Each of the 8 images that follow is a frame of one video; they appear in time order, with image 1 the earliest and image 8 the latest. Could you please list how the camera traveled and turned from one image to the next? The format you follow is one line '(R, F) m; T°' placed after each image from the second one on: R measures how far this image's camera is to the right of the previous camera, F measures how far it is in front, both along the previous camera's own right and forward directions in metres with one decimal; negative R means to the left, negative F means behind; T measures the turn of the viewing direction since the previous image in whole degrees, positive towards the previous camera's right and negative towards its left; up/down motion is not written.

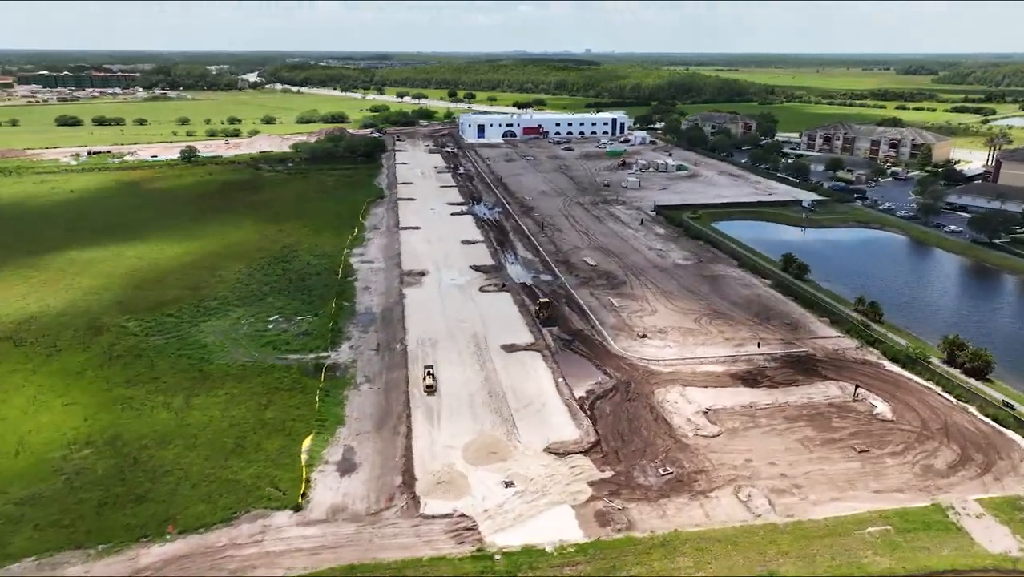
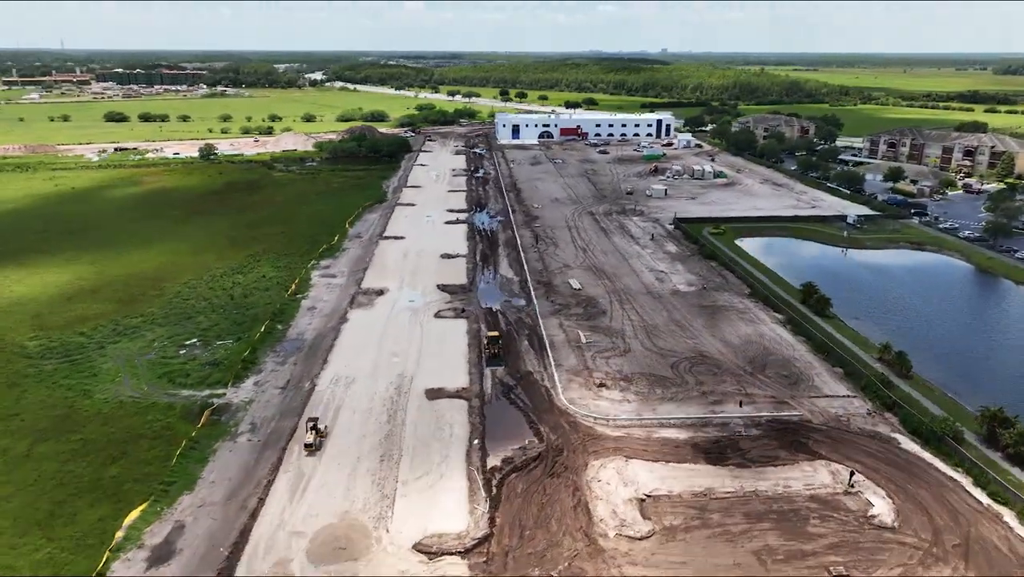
(+3.9, +4.0) m; -5°
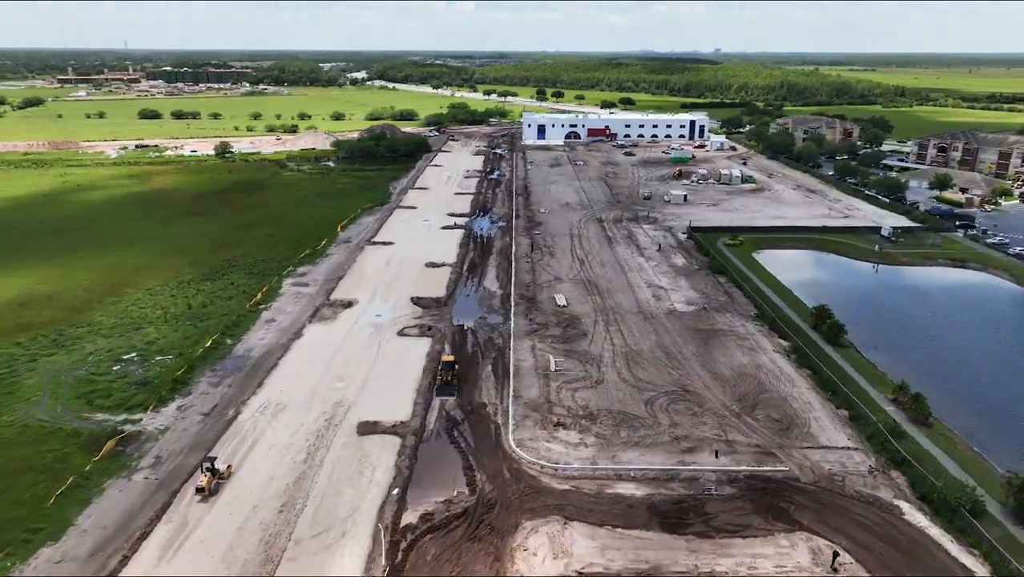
(+2.5, +2.5) m; -4°
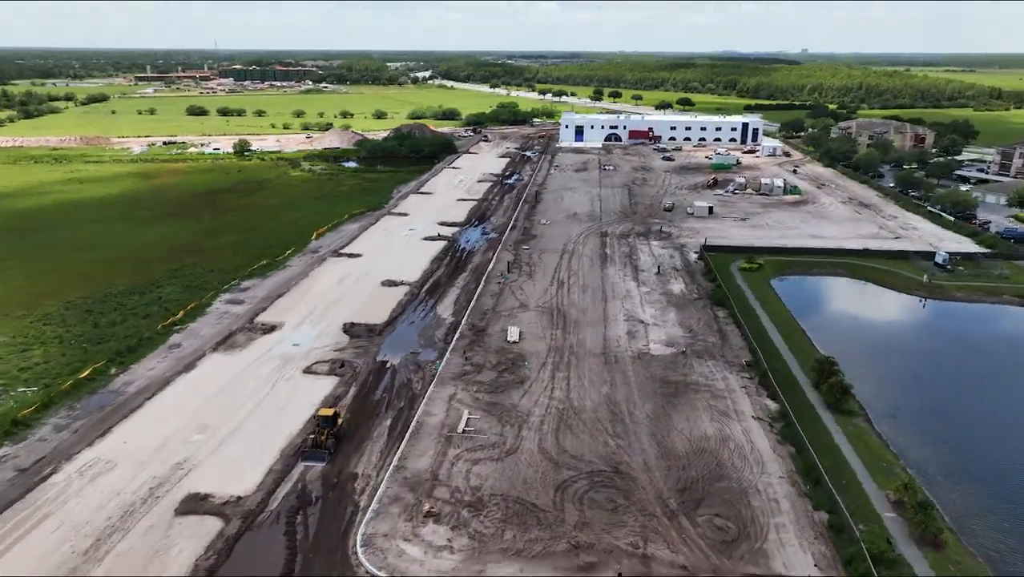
(+4.0, +4.2) m; -6°
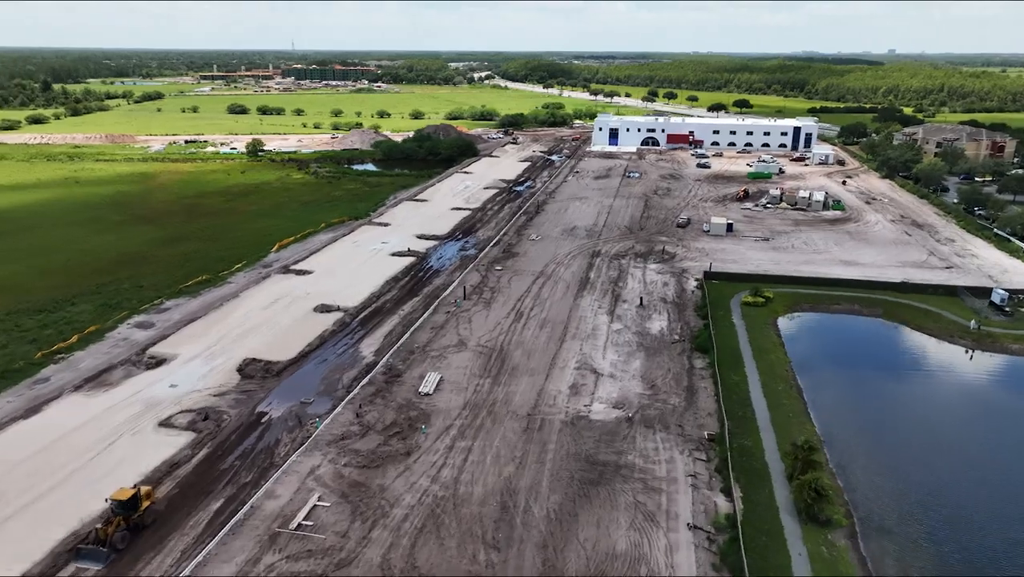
(+3.9, +4.1) m; -5°
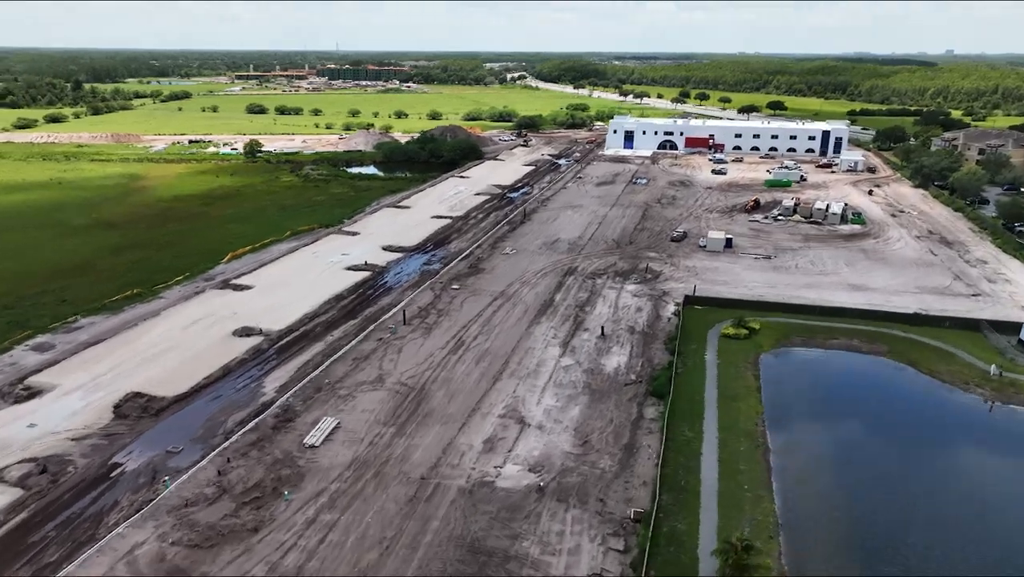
(+3.0, +3.0) m; -3°
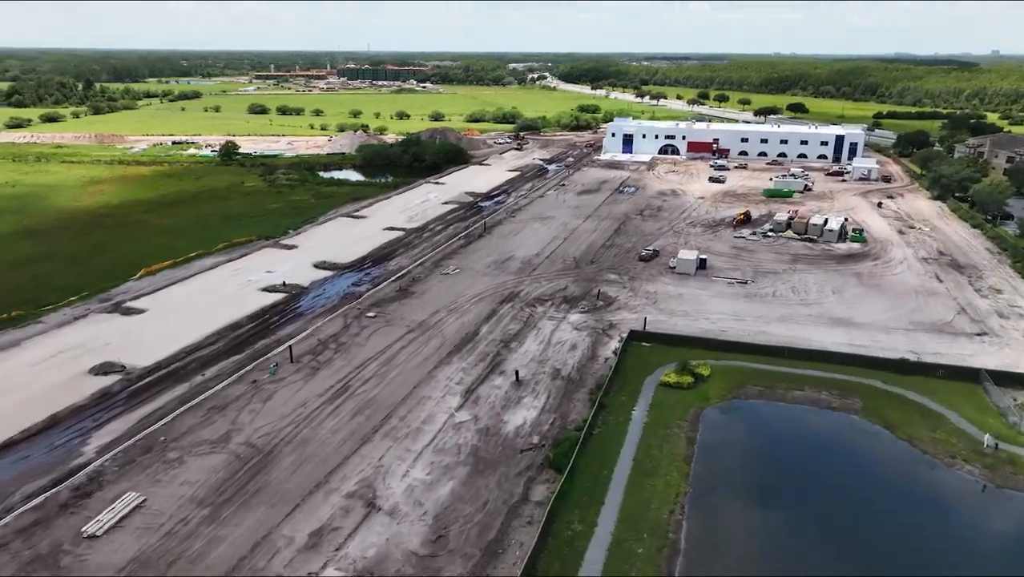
(+3.5, +3.4) m; -2°
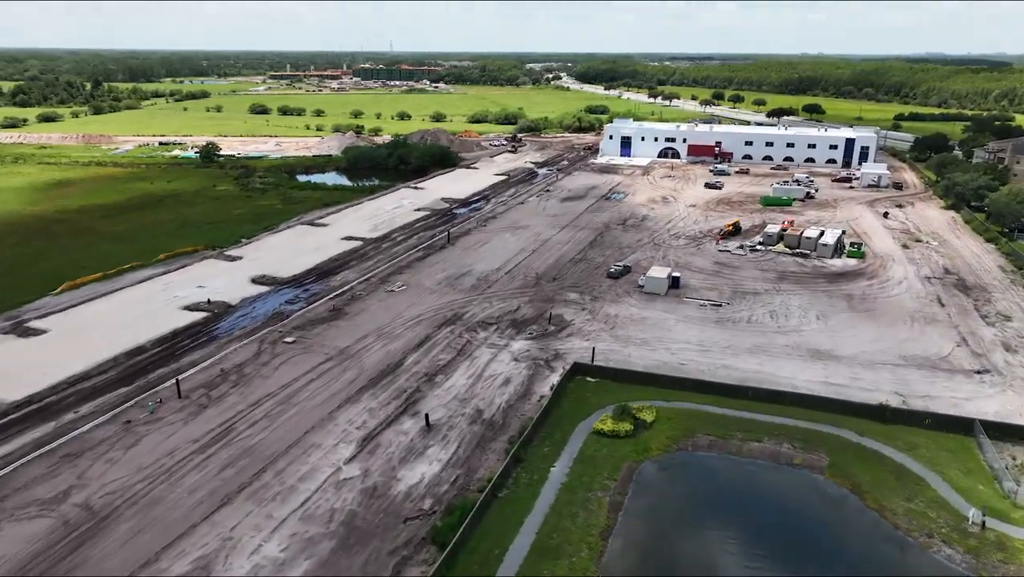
(+2.6, +2.5) m; -2°
